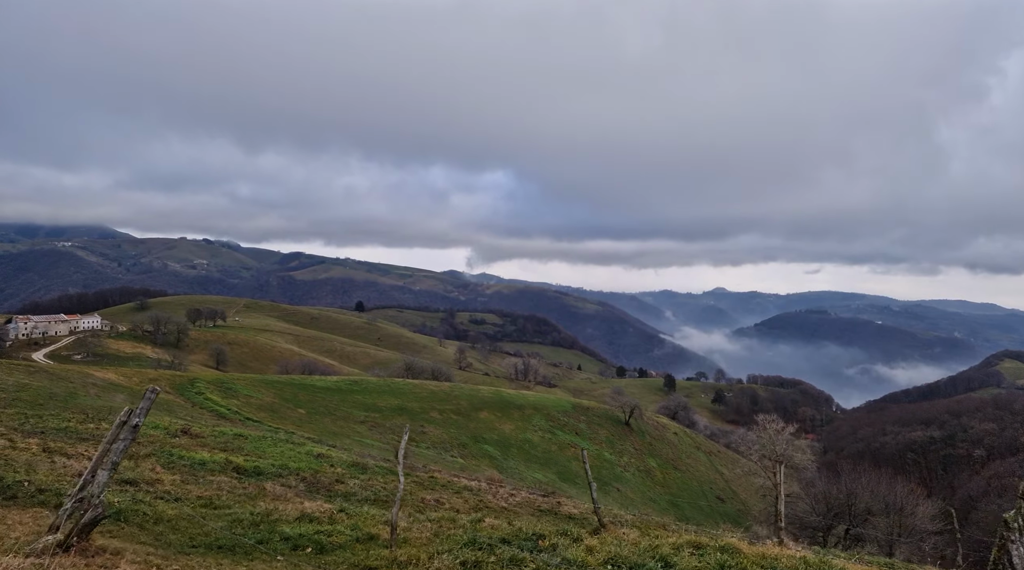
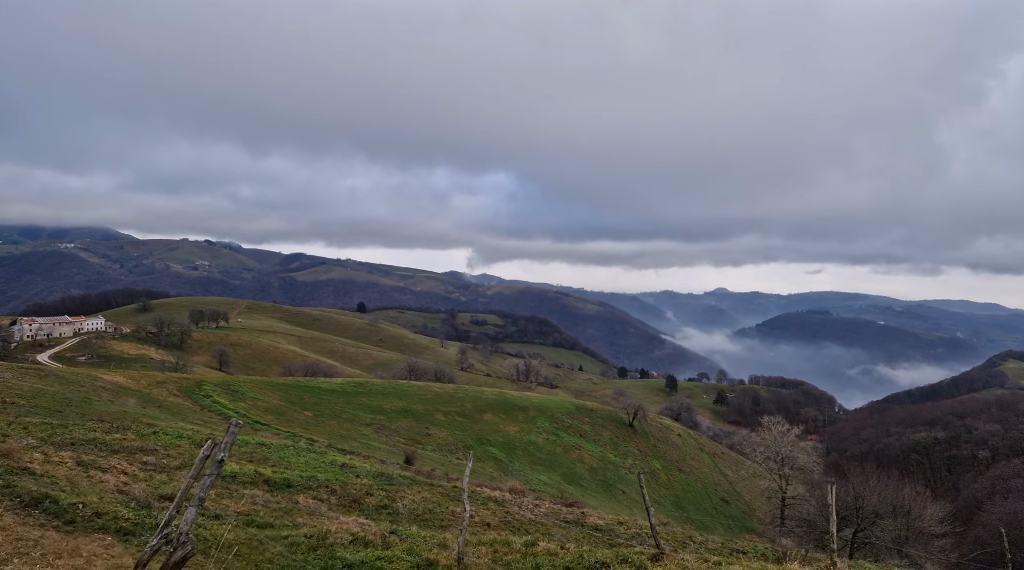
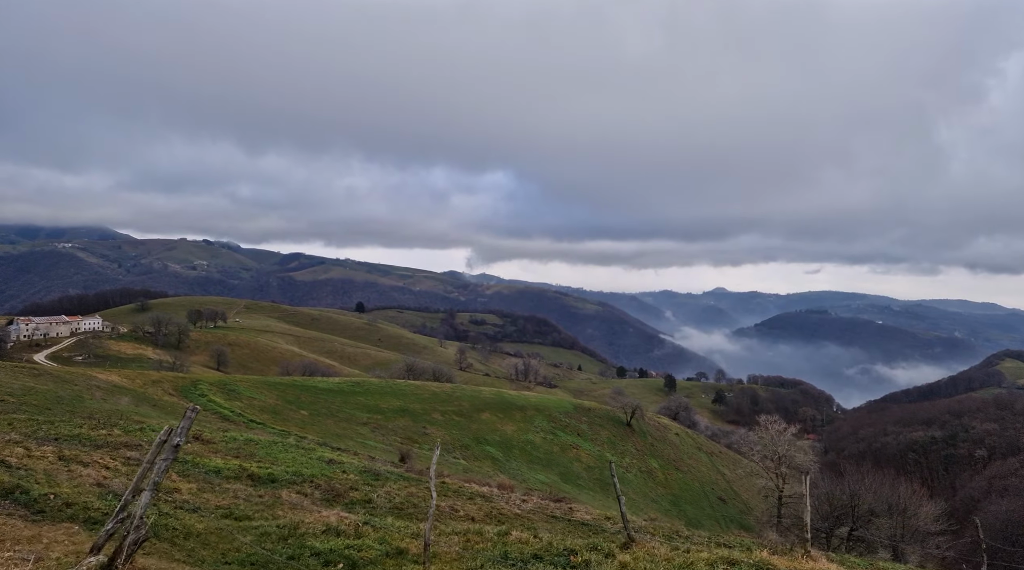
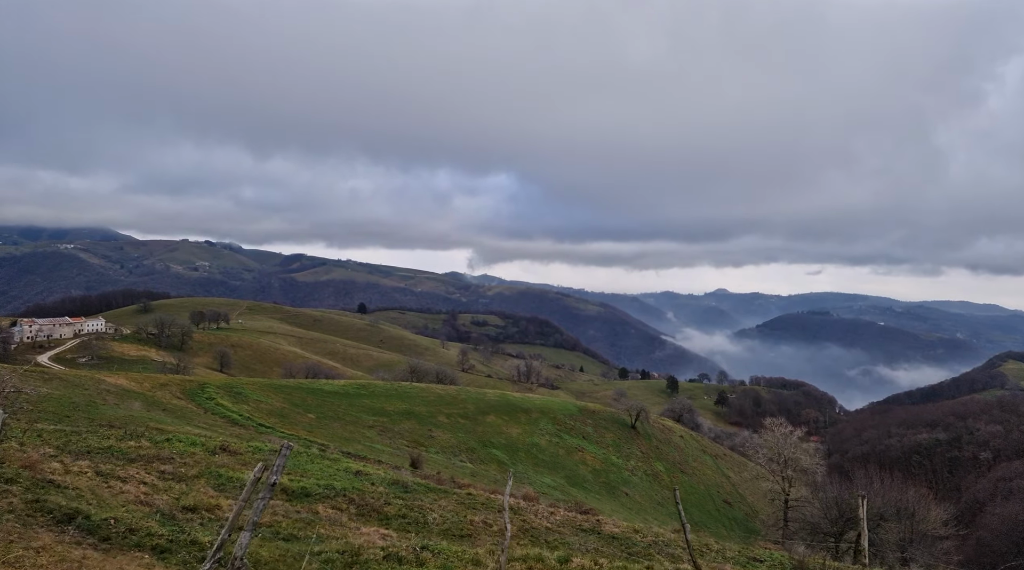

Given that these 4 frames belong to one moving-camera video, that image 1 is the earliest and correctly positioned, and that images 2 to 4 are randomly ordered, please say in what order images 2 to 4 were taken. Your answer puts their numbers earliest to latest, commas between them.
3, 2, 4
